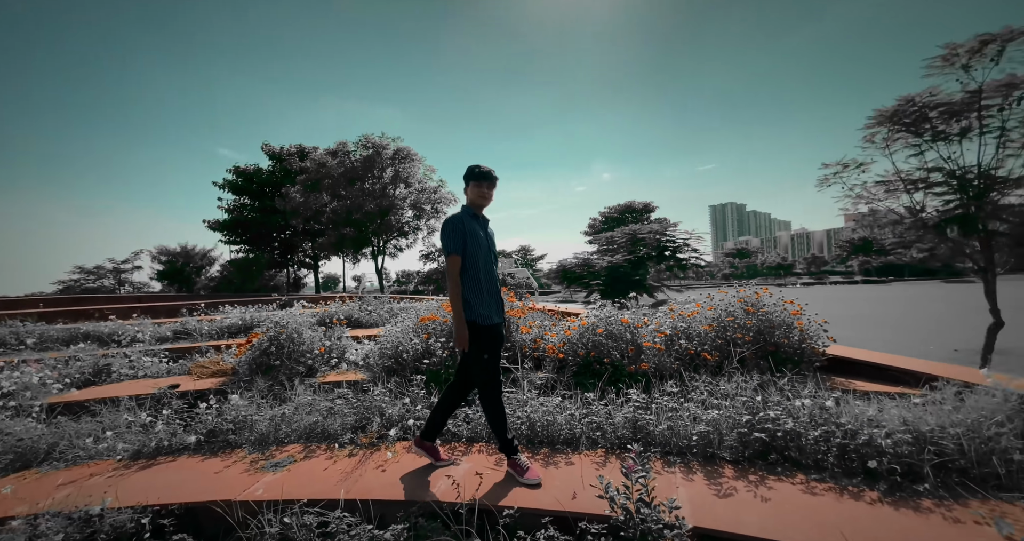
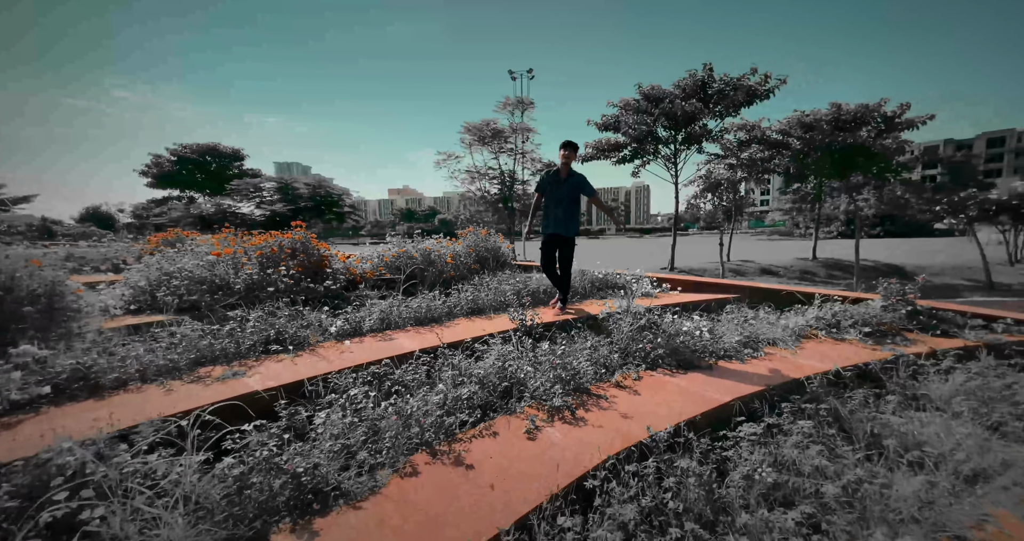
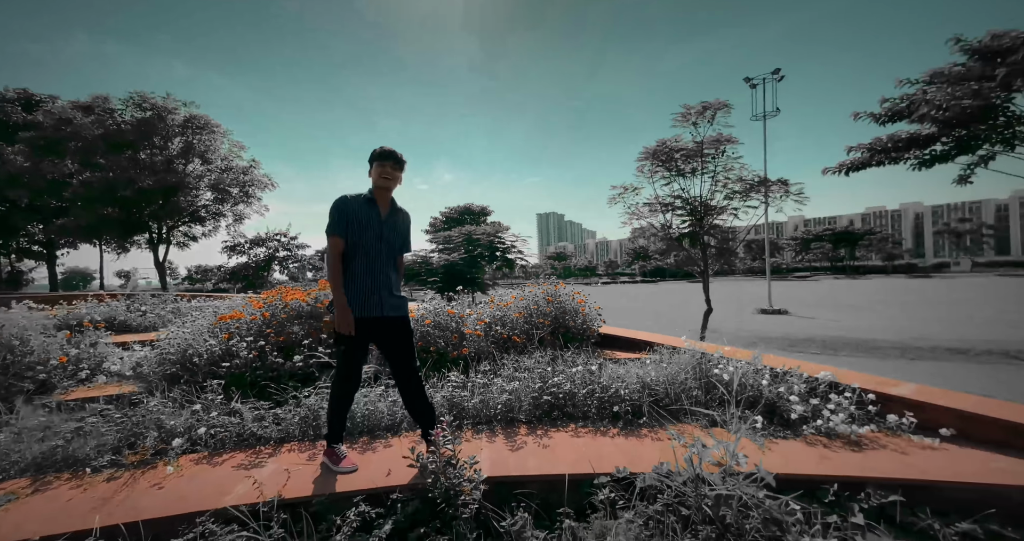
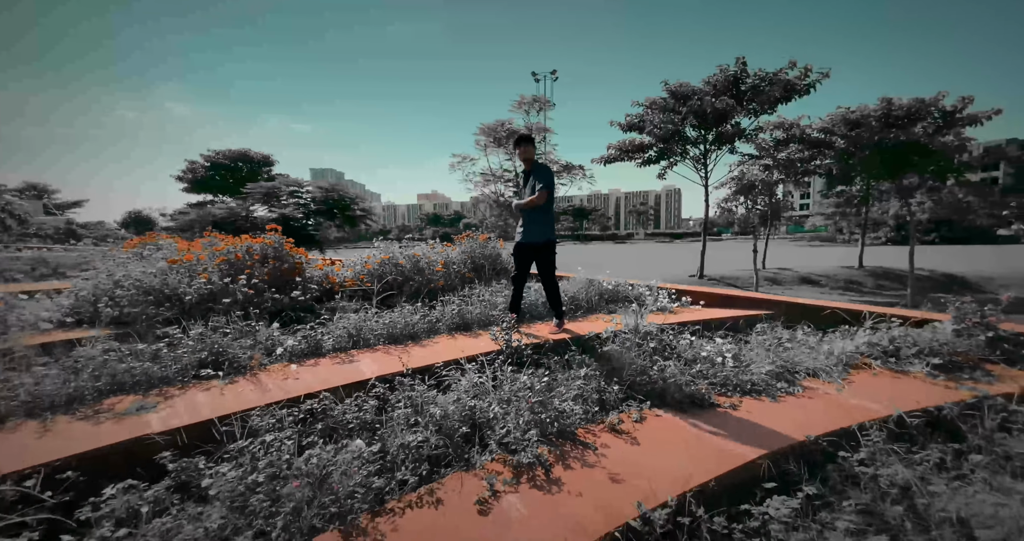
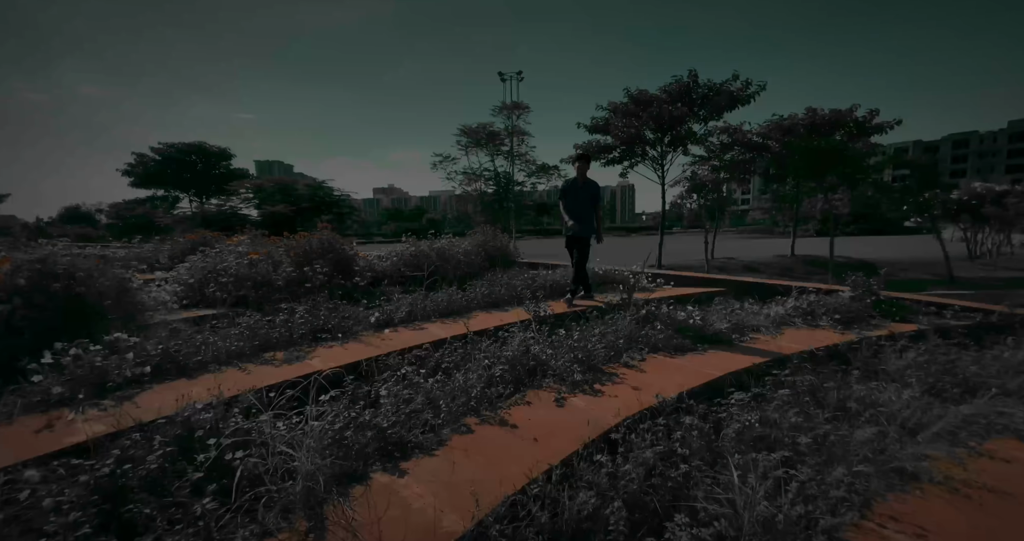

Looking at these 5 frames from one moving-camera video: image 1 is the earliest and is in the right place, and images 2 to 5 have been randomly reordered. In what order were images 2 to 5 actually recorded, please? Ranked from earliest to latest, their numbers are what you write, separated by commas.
3, 4, 2, 5
